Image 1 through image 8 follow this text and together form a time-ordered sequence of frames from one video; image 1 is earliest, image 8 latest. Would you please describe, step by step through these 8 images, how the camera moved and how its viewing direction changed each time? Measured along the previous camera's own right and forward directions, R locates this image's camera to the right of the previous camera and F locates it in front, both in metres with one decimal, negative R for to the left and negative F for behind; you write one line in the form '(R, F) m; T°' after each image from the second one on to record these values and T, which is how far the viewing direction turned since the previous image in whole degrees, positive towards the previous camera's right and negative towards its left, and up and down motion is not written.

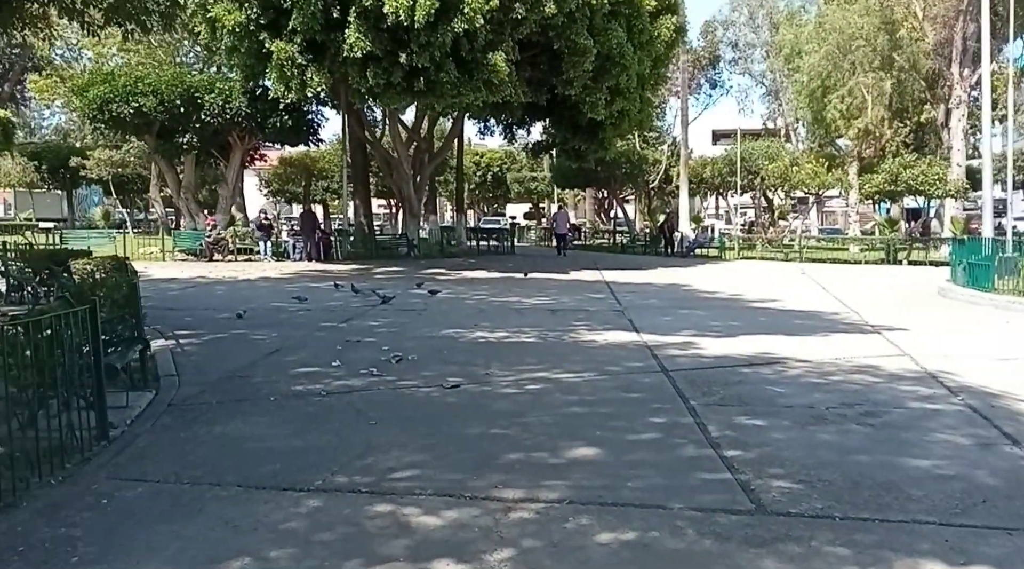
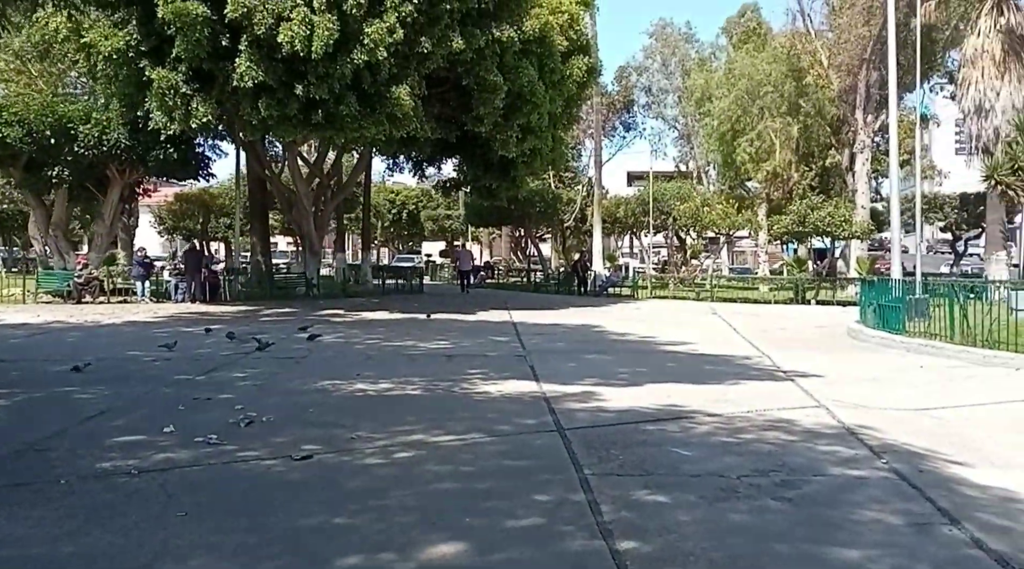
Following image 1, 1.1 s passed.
(+0.4, +1.0) m; +5°
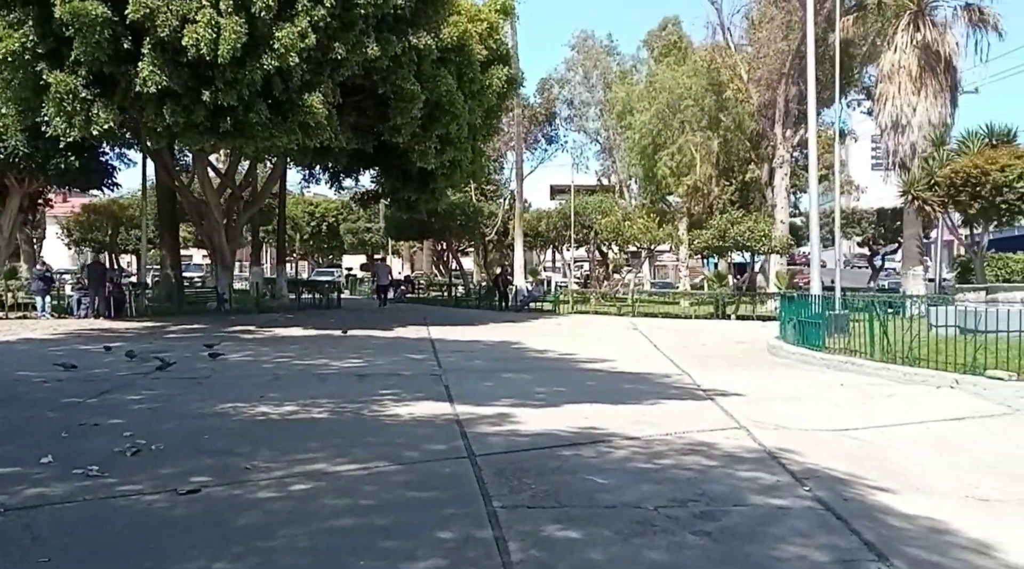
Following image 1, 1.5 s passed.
(+0.2, +0.4) m; +5°
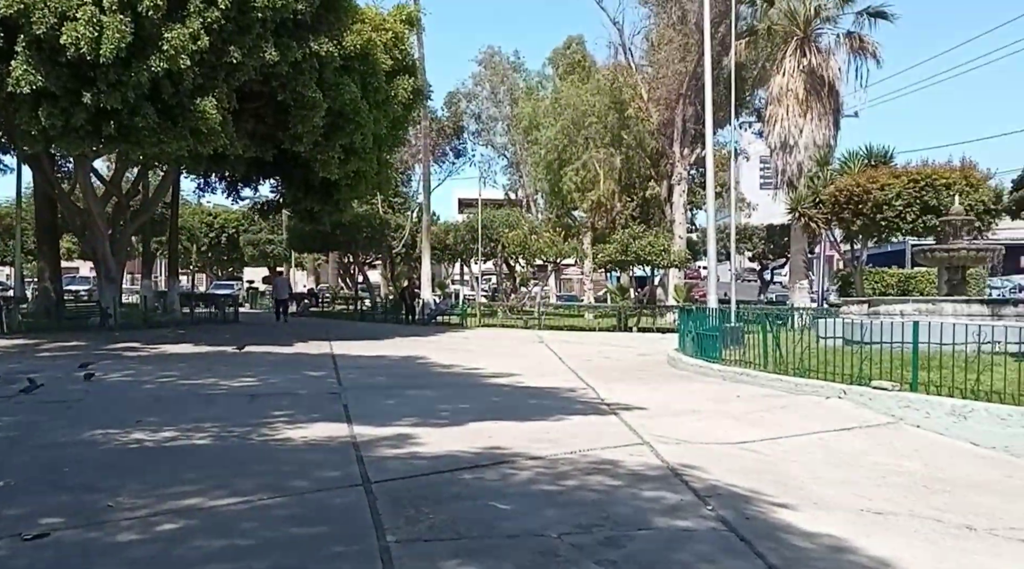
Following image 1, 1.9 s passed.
(+0.1, +0.2) m; +6°
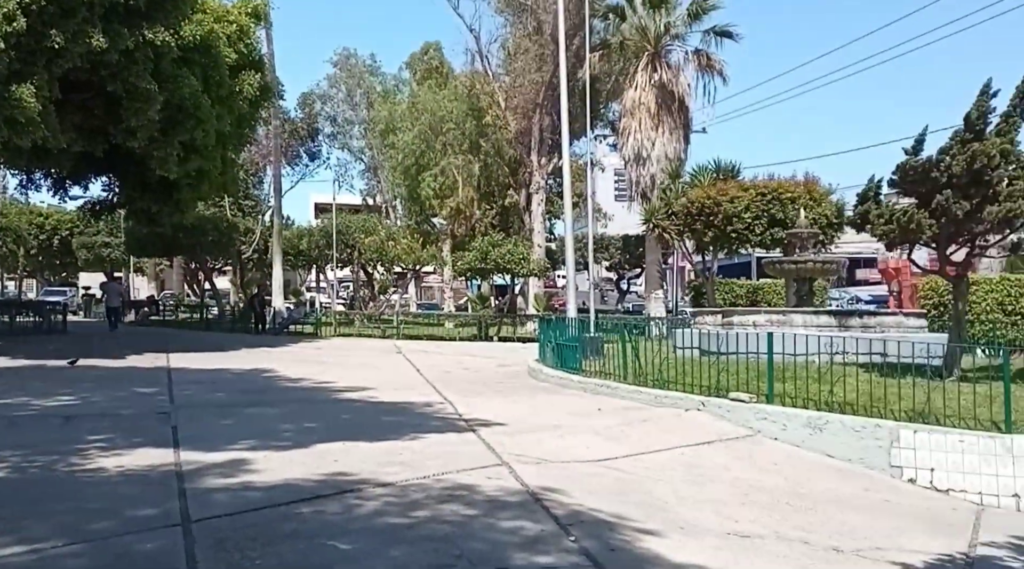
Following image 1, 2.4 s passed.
(+0.1, +0.6) m; +9°
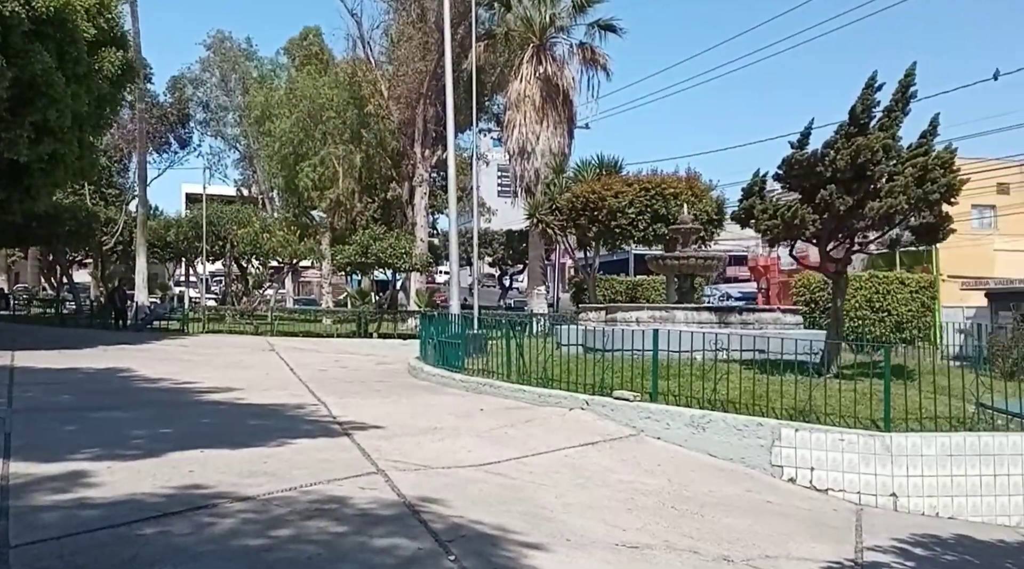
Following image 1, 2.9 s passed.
(0.0, +0.5) m; +8°
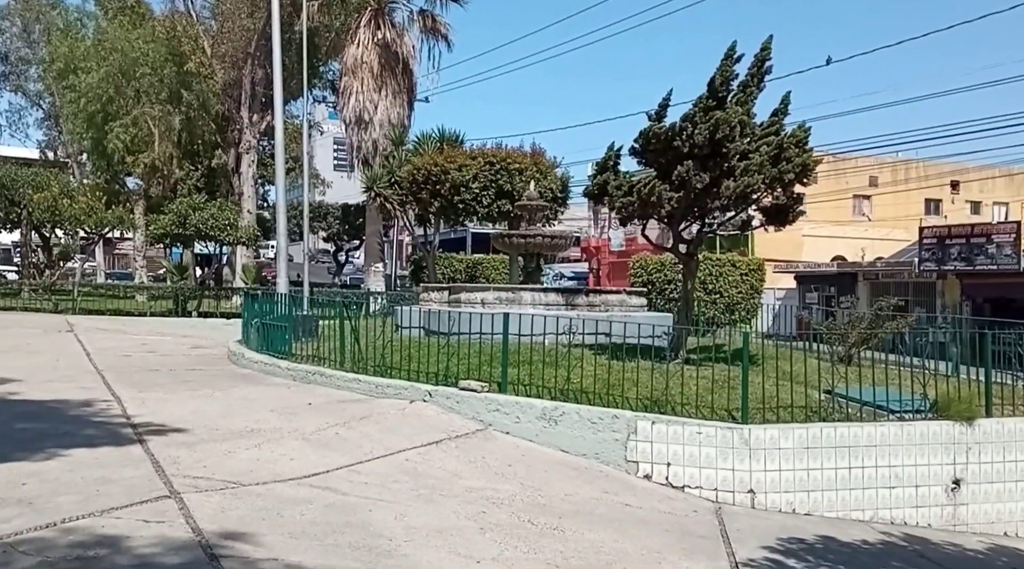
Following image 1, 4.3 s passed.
(0.0, +1.0) m; +11°
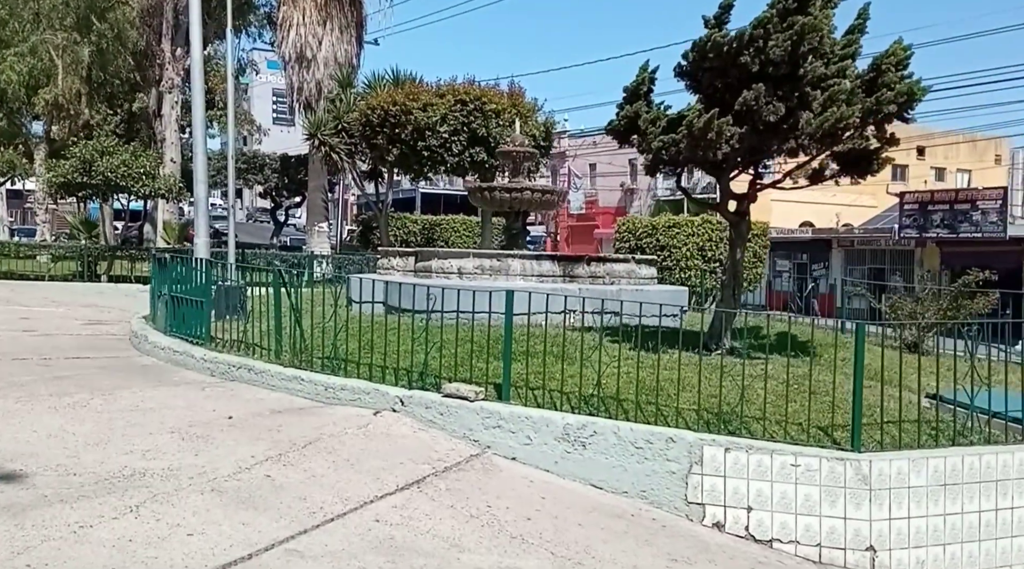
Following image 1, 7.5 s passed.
(-0.5, +2.6) m; +4°
